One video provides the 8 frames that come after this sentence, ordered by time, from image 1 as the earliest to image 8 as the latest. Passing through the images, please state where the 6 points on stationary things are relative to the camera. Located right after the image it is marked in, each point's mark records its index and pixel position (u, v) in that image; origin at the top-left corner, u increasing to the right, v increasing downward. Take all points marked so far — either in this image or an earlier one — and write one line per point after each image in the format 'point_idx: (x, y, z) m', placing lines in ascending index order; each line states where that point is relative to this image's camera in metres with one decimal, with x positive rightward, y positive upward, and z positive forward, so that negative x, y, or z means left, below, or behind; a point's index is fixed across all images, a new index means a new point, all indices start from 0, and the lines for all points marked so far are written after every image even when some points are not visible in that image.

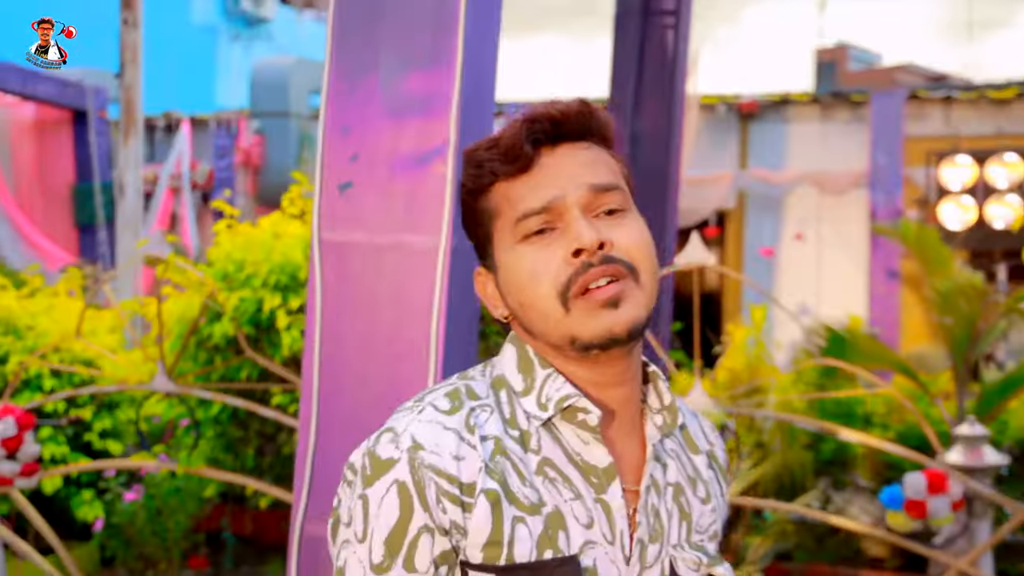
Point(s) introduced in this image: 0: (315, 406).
0: (-0.4, -0.2, +1.8) m
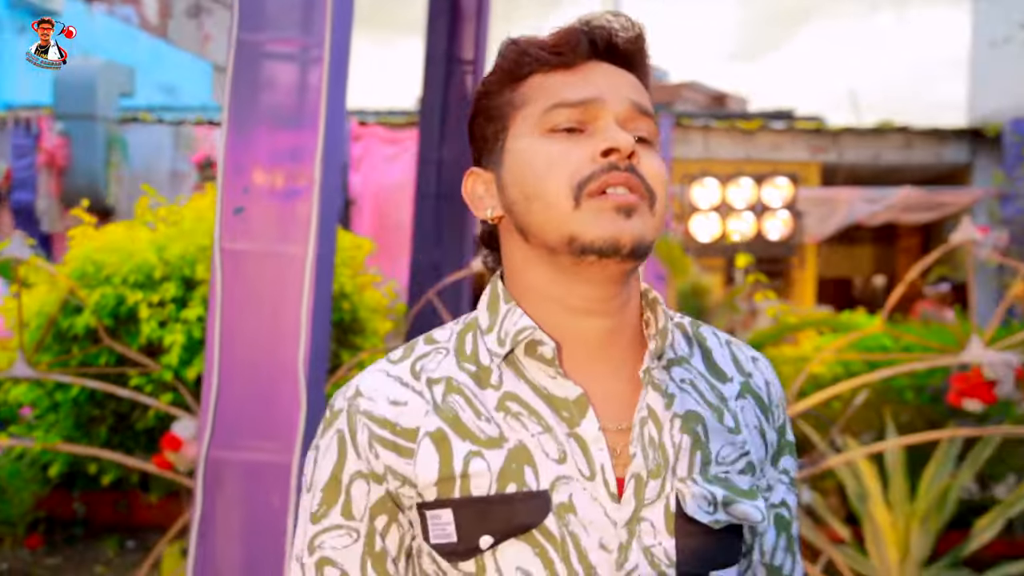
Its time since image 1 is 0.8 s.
0: (-0.8, -0.2, +2.5) m
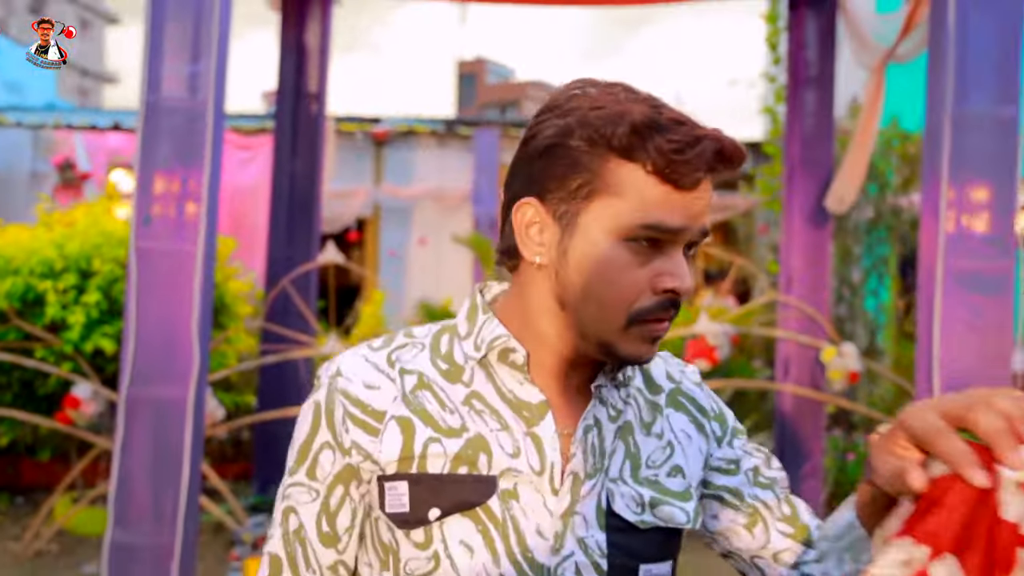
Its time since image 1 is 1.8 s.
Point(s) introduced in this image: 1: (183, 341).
0: (-1.4, -0.2, +3.6) m
1: (-1.3, -0.2, +3.6) m
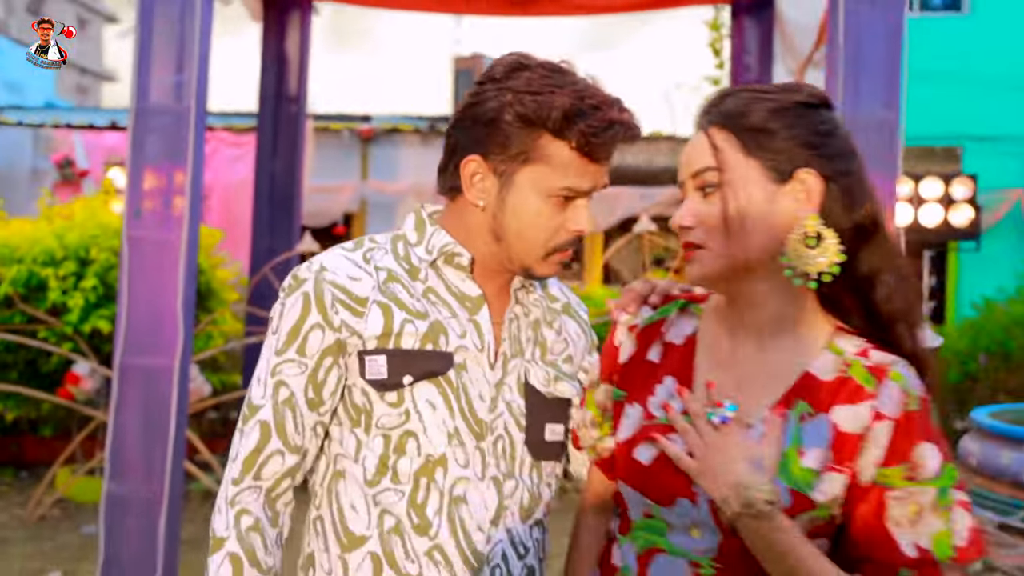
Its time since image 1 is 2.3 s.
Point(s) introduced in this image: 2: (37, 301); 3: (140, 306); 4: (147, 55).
0: (-1.7, -0.1, +4.1) m
1: (-1.5, -0.1, +4.1) m
2: (-2.8, -0.1, +5.6) m
3: (-1.6, -0.1, +4.1) m
4: (-1.6, +1.0, +4.2) m
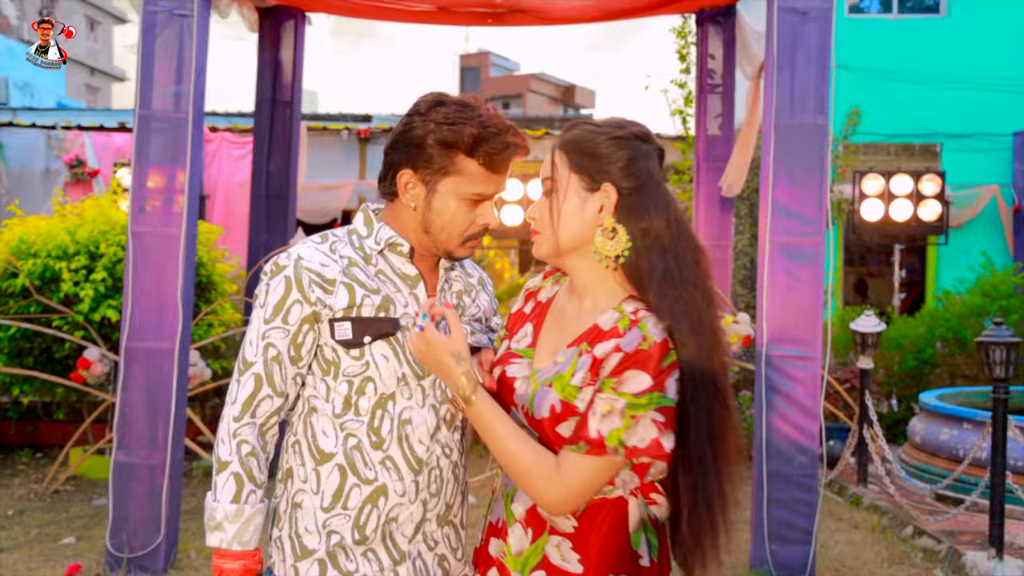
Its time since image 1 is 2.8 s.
0: (-1.8, -0.1, +4.5) m
1: (-1.6, -0.1, +4.5) m
2: (-3.0, 0.0, +6.0) m
3: (-1.8, 0.0, +4.5) m
4: (-1.8, +1.1, +4.6) m
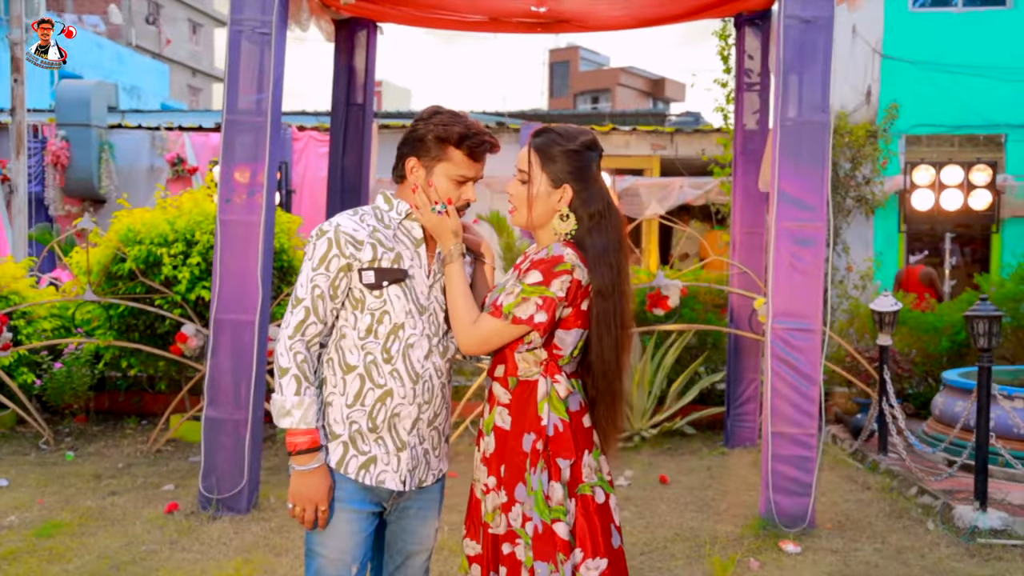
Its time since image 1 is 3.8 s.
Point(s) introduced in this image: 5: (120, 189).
0: (-1.6, 0.0, +5.3) m
1: (-1.5, 0.0, +5.2) m
2: (-2.6, +0.1, +6.9) m
3: (-1.6, +0.1, +5.3) m
4: (-1.6, +1.2, +5.3) m
5: (-5.4, +1.4, +12.8) m
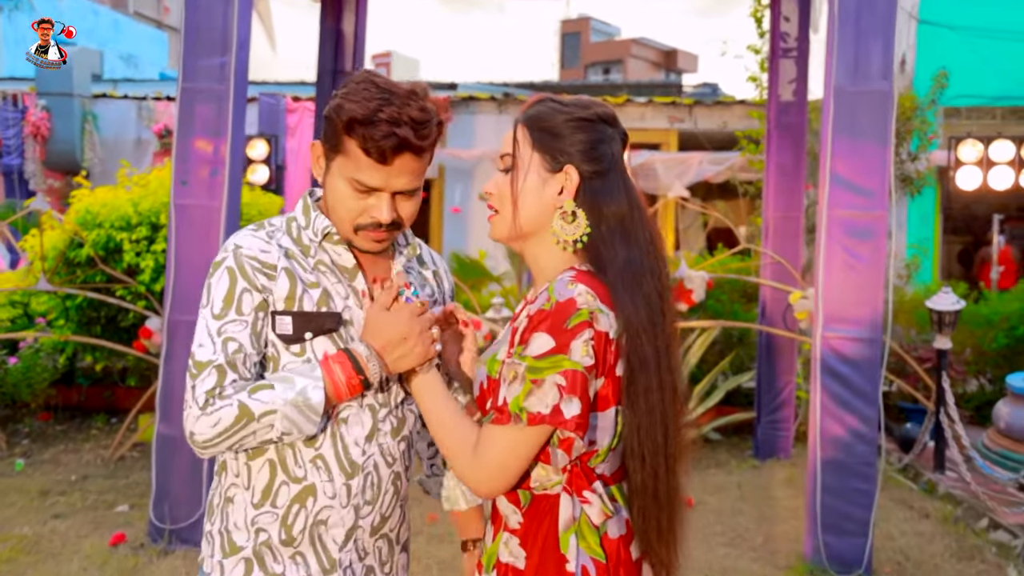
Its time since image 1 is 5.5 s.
0: (-1.6, +0.1, +4.5) m
1: (-1.4, 0.0, +4.5) m
2: (-2.6, +0.2, +6.2) m
3: (-1.6, +0.1, +4.5) m
4: (-1.6, +1.2, +4.6) m
5: (-5.3, +1.6, +12.1) m
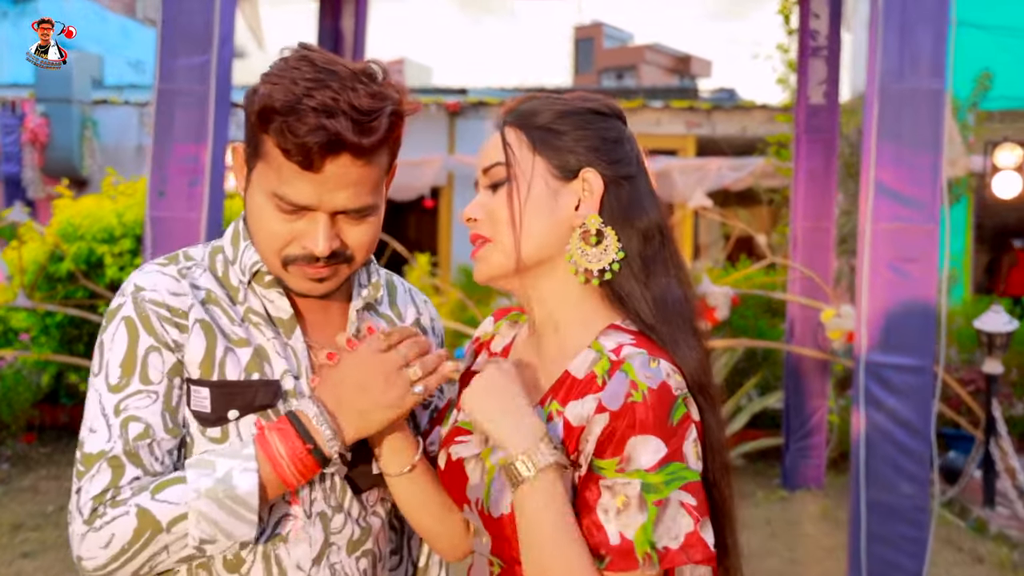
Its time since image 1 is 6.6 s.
0: (-1.6, 0.0, +4.1) m
1: (-1.4, 0.0, +4.1) m
2: (-2.5, +0.1, +5.8) m
3: (-1.5, 0.0, +4.1) m
4: (-1.5, +1.1, +4.2) m
5: (-5.1, +1.5, +11.8) m
